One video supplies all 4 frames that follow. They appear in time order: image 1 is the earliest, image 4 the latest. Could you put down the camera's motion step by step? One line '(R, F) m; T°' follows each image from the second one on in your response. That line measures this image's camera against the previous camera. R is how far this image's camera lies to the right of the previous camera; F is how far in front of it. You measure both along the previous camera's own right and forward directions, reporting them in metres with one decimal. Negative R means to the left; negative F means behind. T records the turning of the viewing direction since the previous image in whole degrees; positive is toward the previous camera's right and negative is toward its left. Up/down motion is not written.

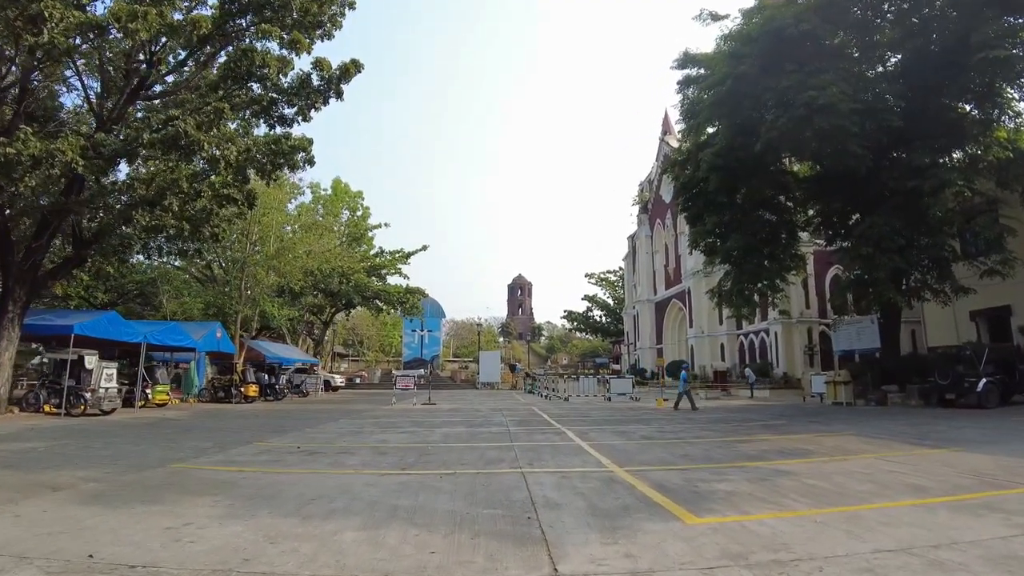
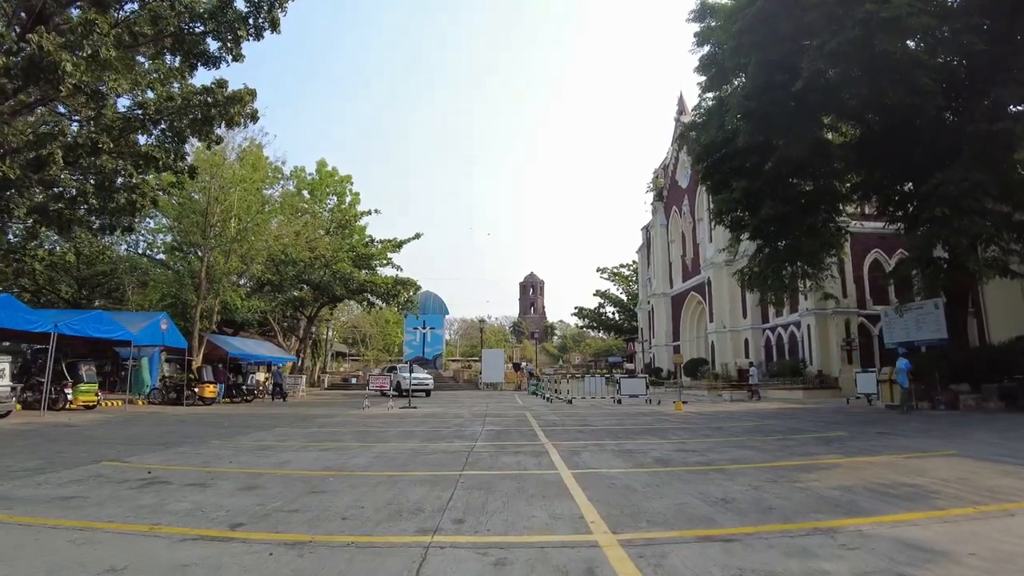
(+0.8, +3.5) m; -1°
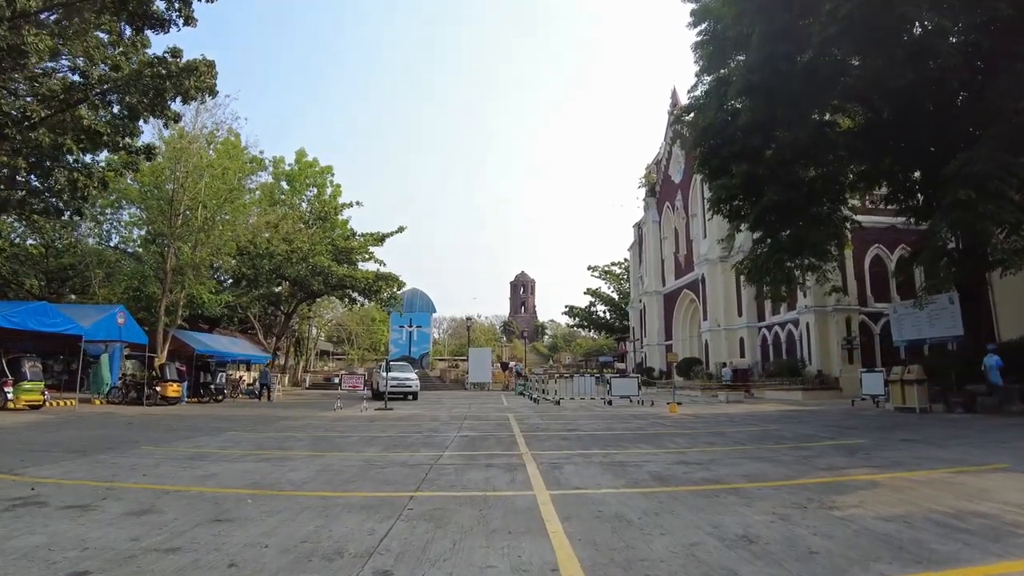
(+0.3, +1.4) m; +1°
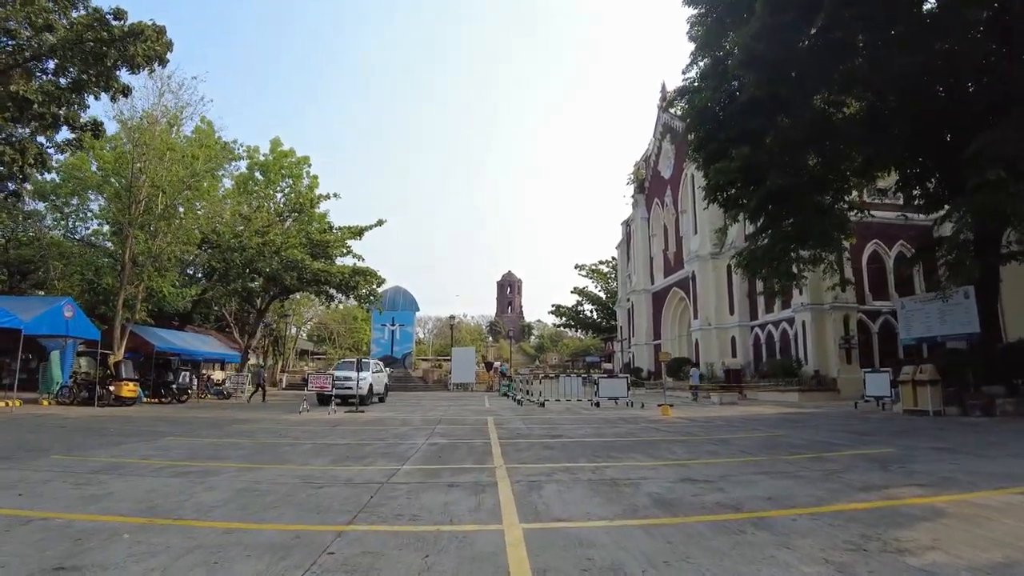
(+0.2, +1.4) m; +1°
